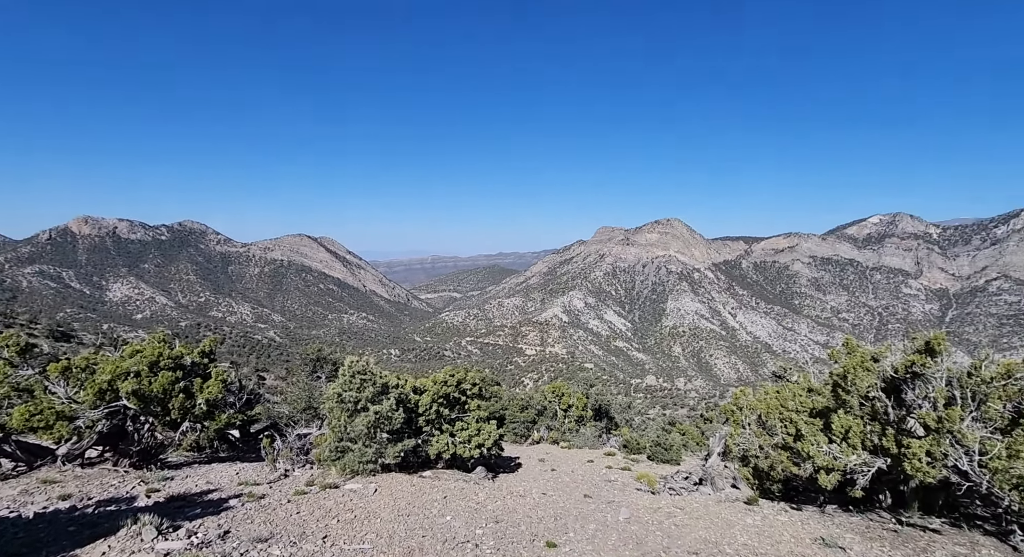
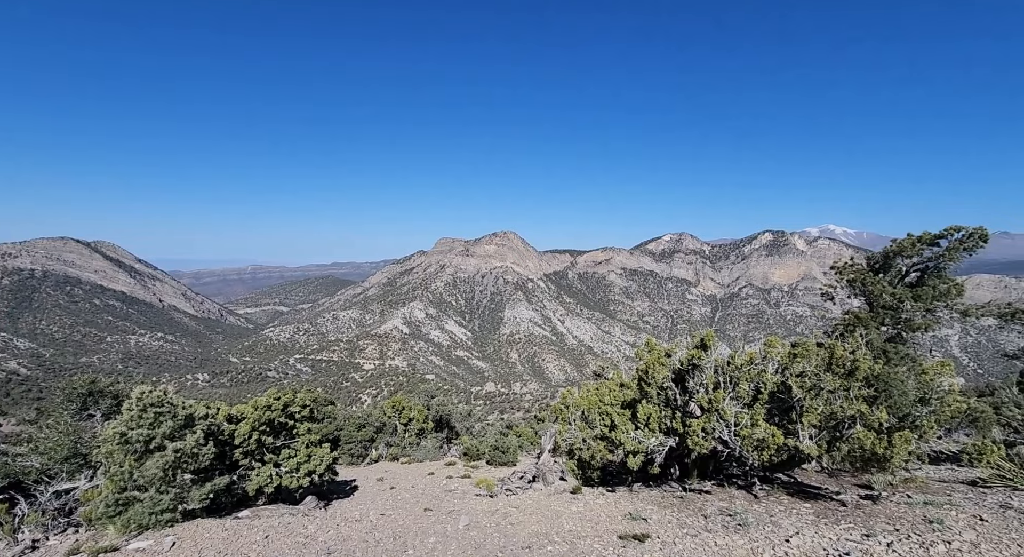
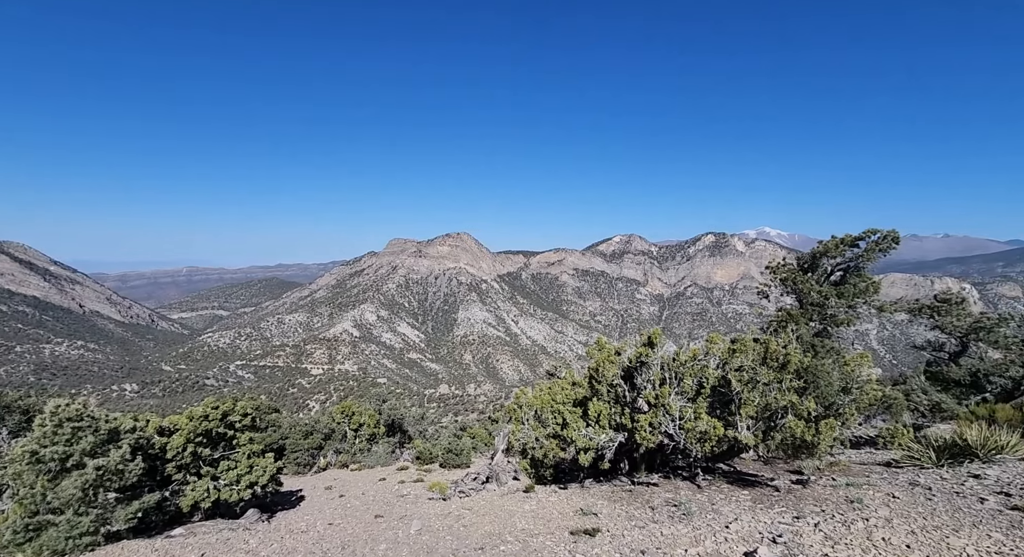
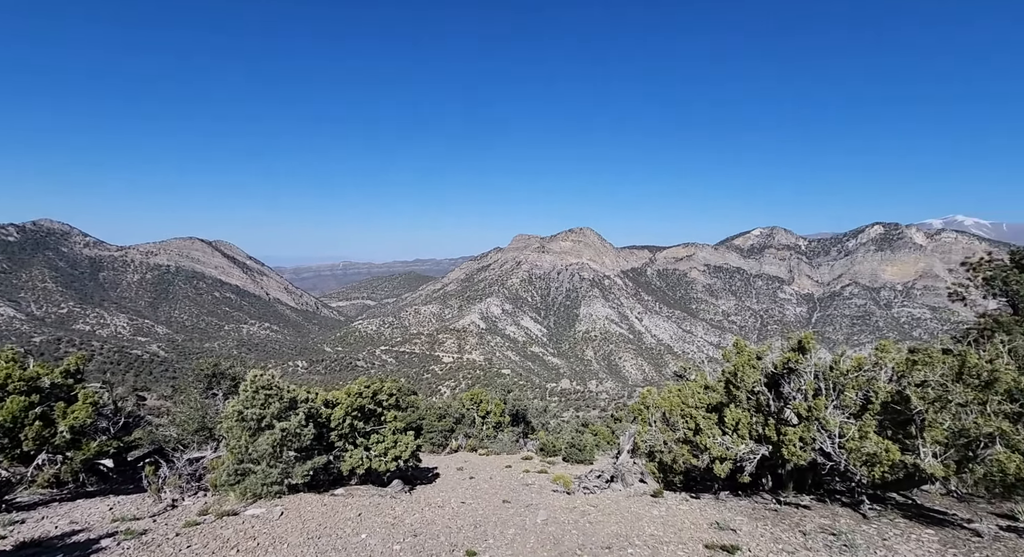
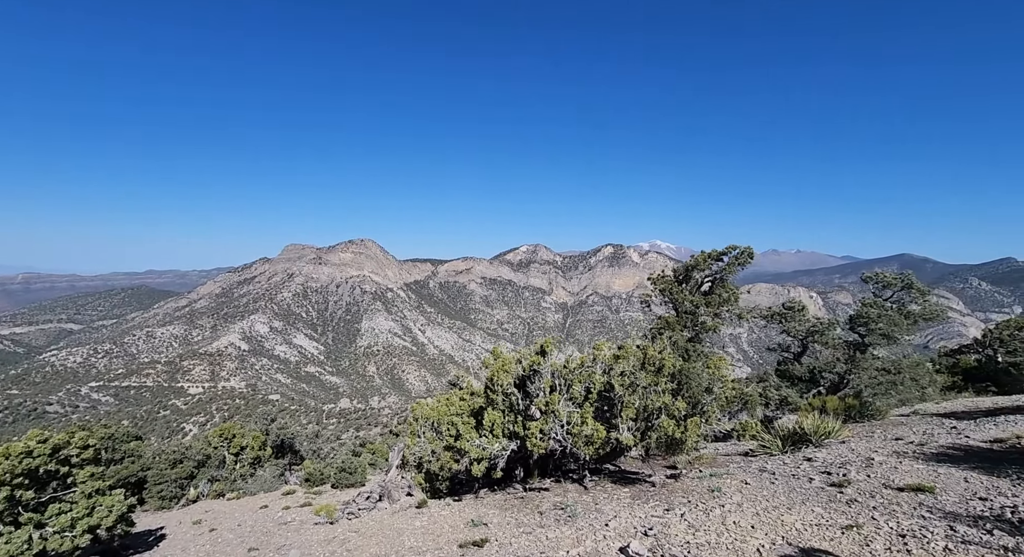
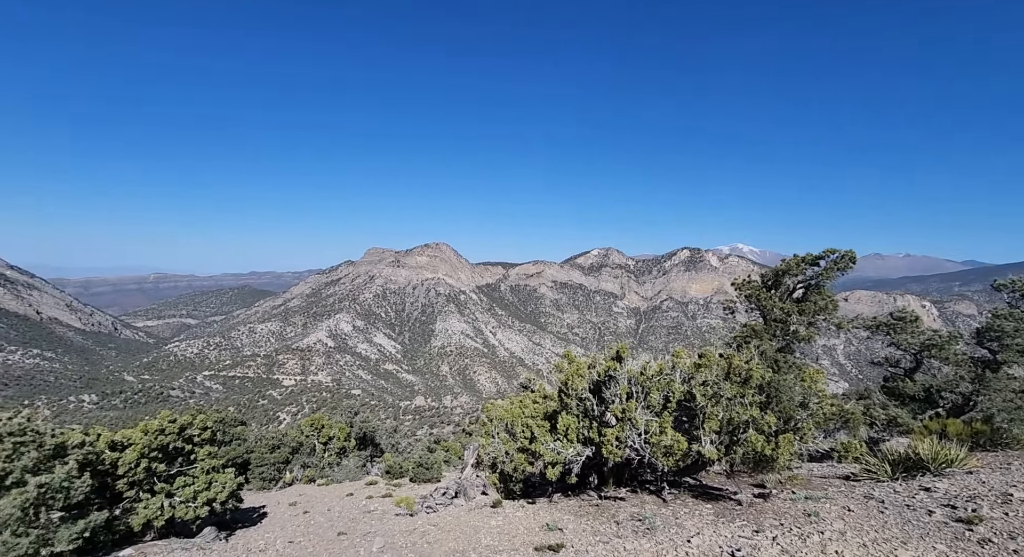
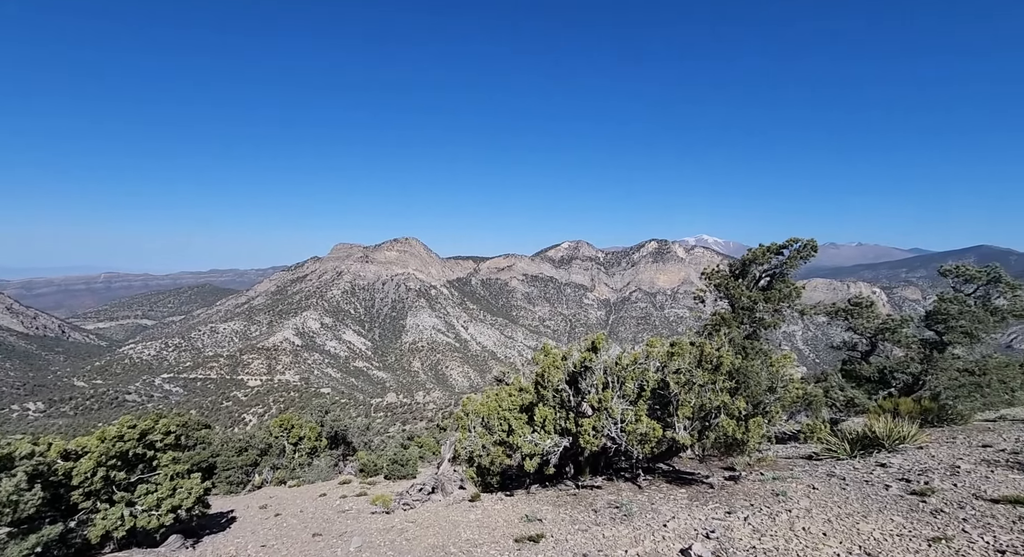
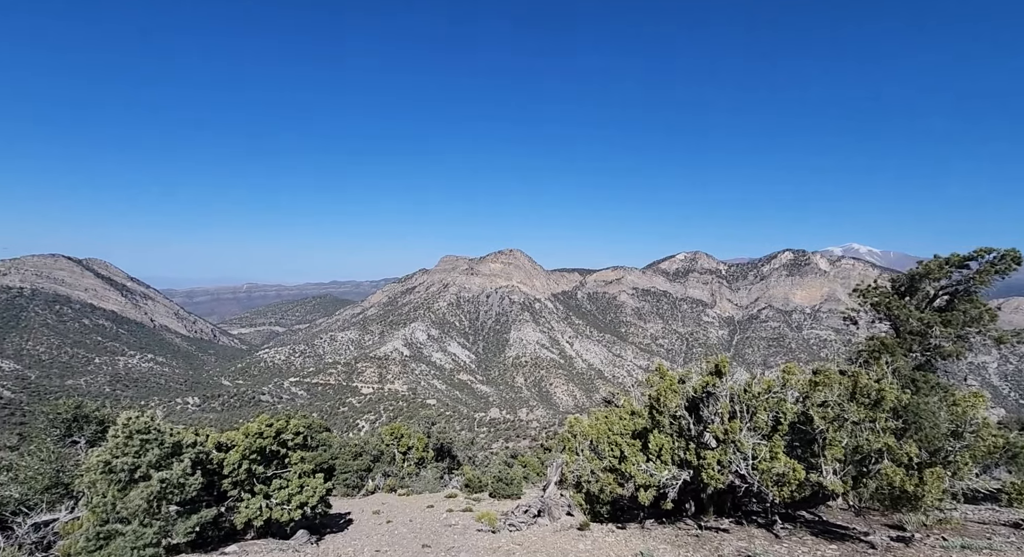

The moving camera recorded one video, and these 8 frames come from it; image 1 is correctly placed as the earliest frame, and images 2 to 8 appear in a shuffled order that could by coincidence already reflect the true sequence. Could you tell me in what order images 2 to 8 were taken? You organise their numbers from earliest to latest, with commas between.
4, 2, 3, 7, 5, 6, 8
